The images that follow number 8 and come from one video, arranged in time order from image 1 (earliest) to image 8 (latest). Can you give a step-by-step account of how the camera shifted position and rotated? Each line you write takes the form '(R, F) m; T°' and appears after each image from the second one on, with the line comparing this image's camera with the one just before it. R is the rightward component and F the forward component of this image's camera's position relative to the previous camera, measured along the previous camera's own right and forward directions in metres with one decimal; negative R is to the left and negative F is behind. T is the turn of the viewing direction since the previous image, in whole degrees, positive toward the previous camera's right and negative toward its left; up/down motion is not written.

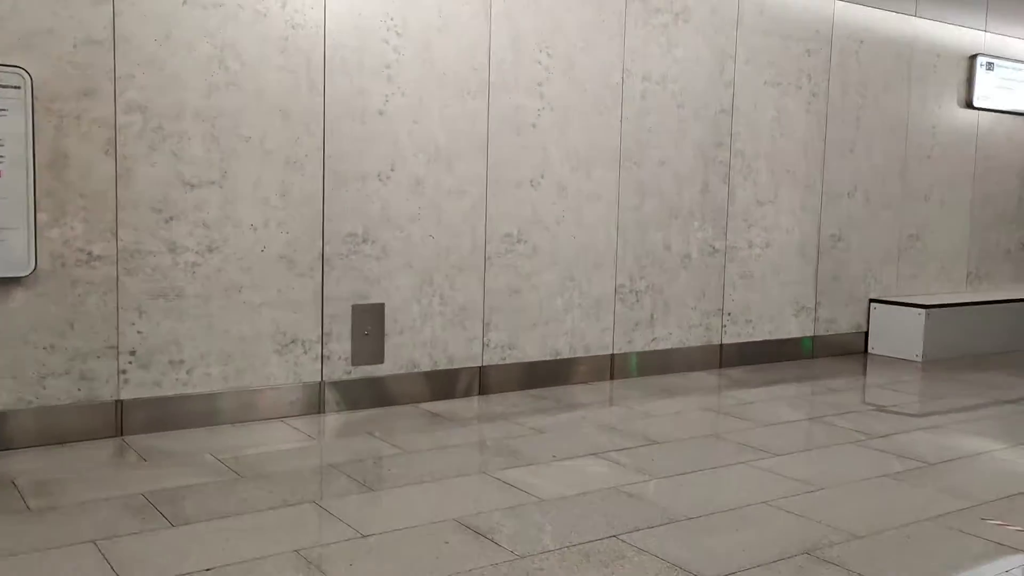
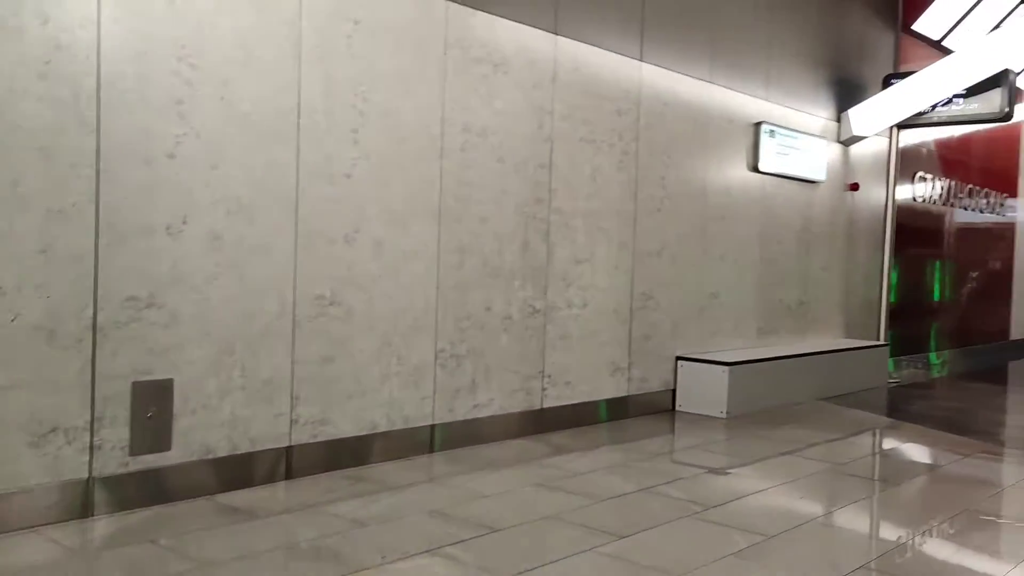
(-0.2, +0.4) m; +14°
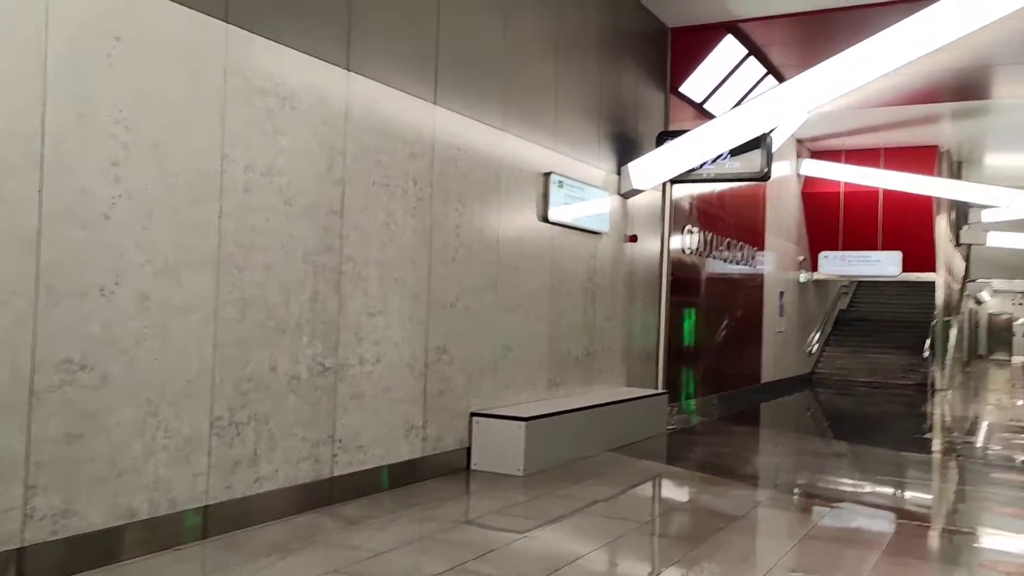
(-0.1, +0.4) m; +15°
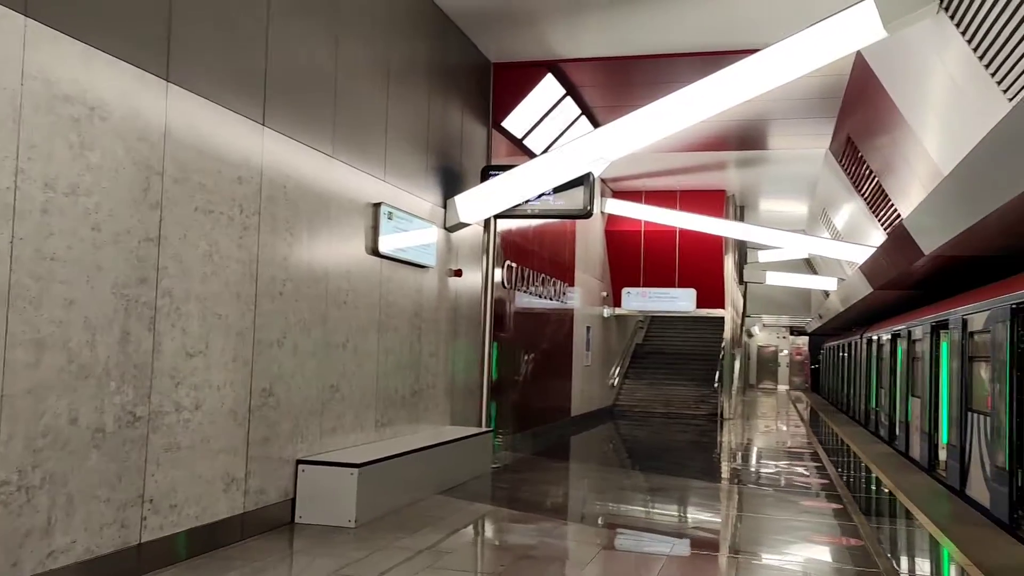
(-0.2, +0.3) m; +13°
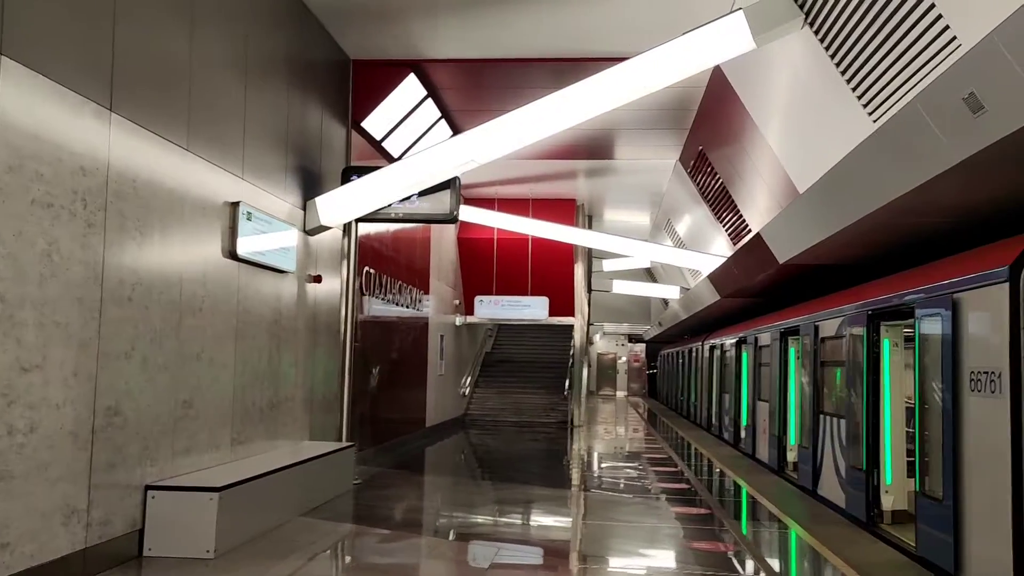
(-0.2, +0.3) m; +10°
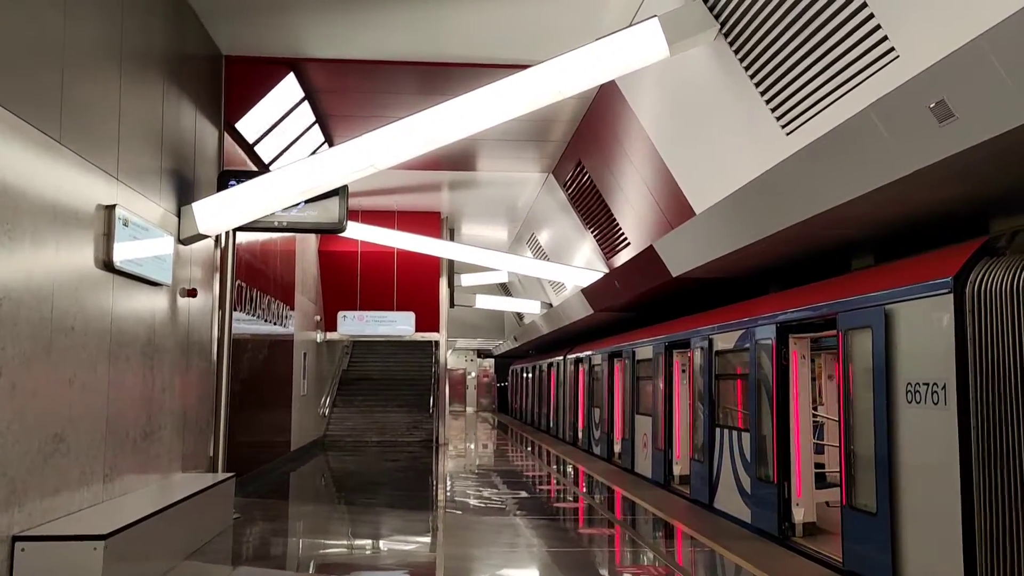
(-0.5, +0.4) m; +10°
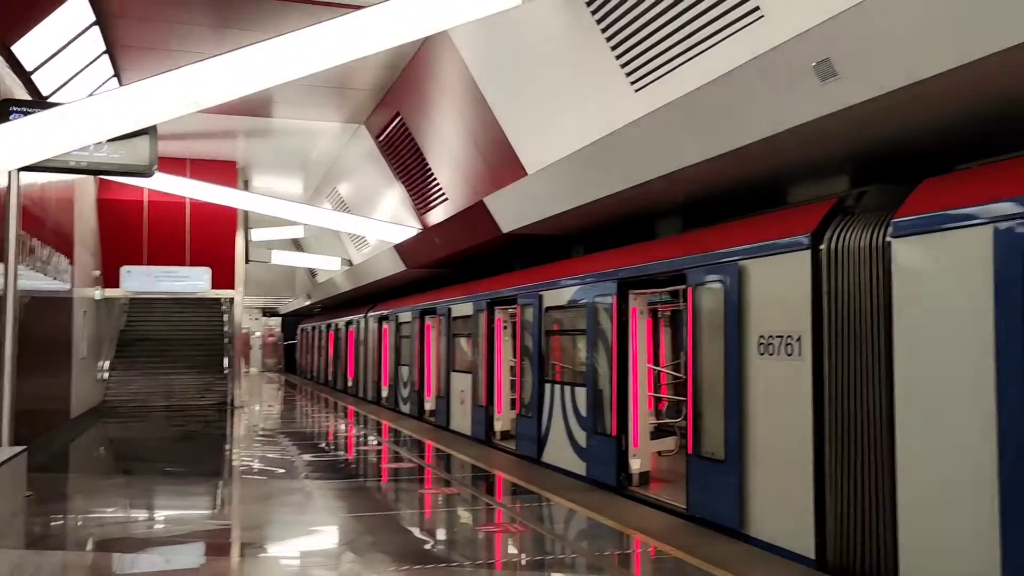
(-0.4, +0.3) m; +14°
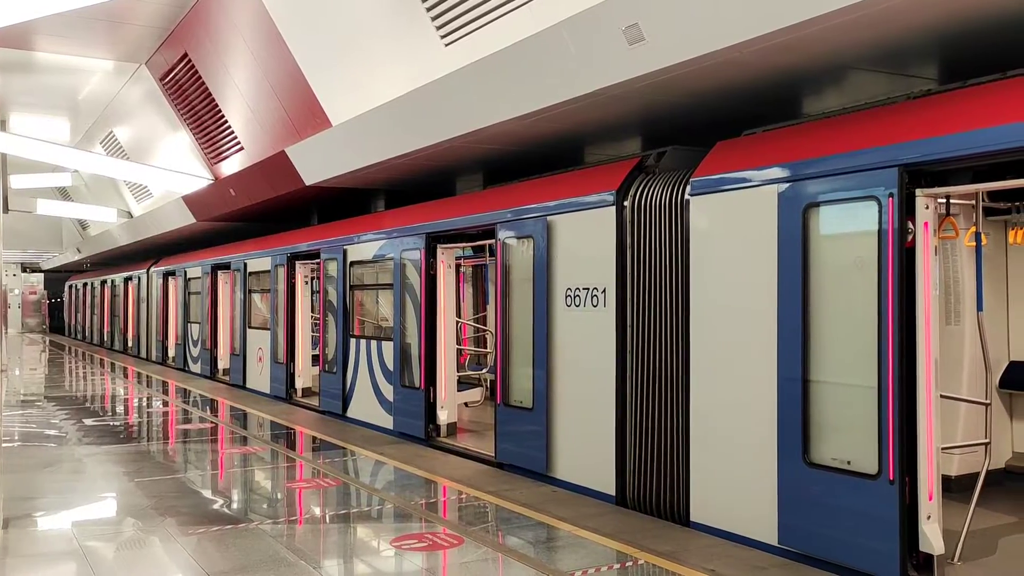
(-0.1, 0.0) m; +13°
